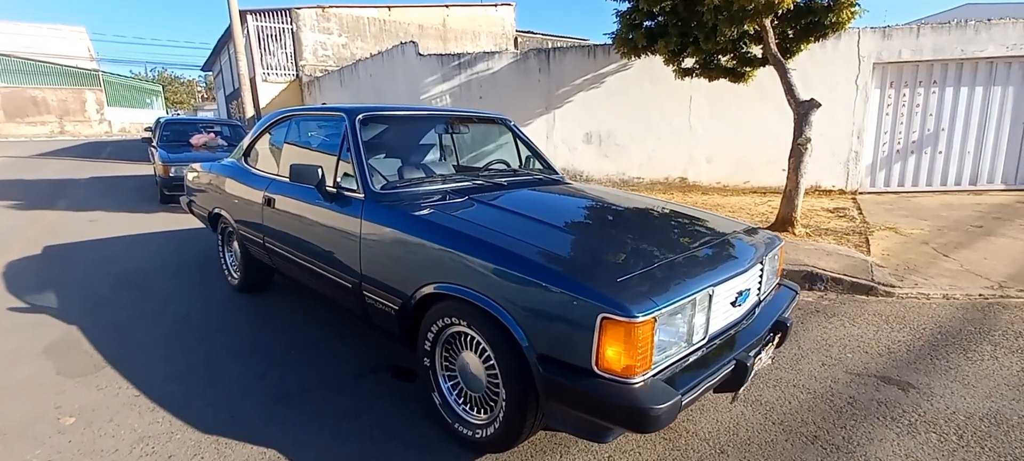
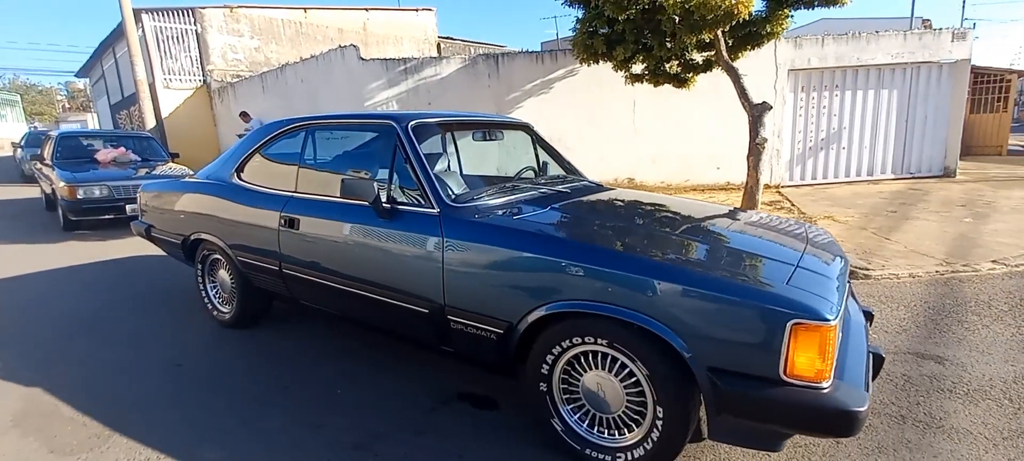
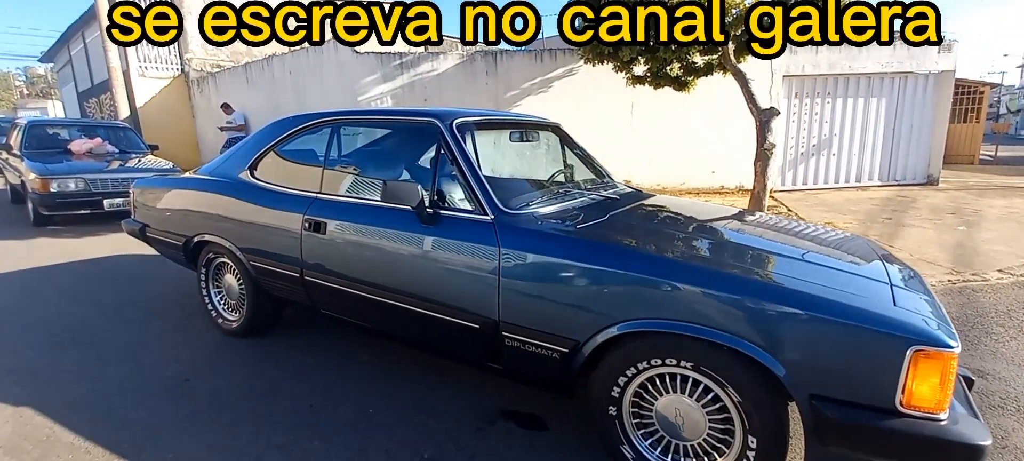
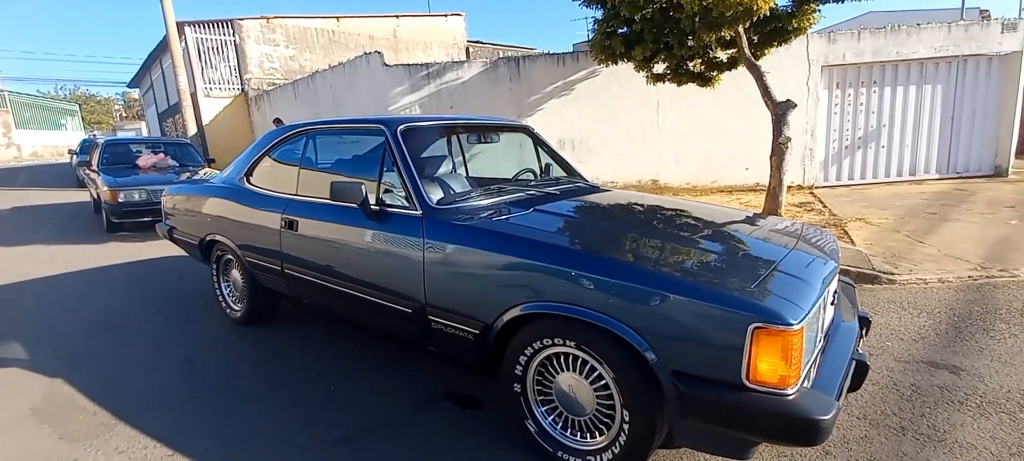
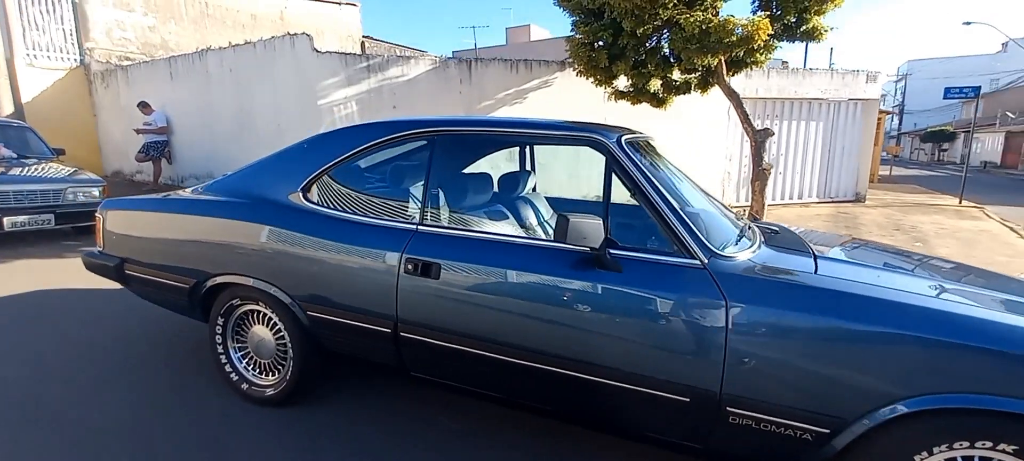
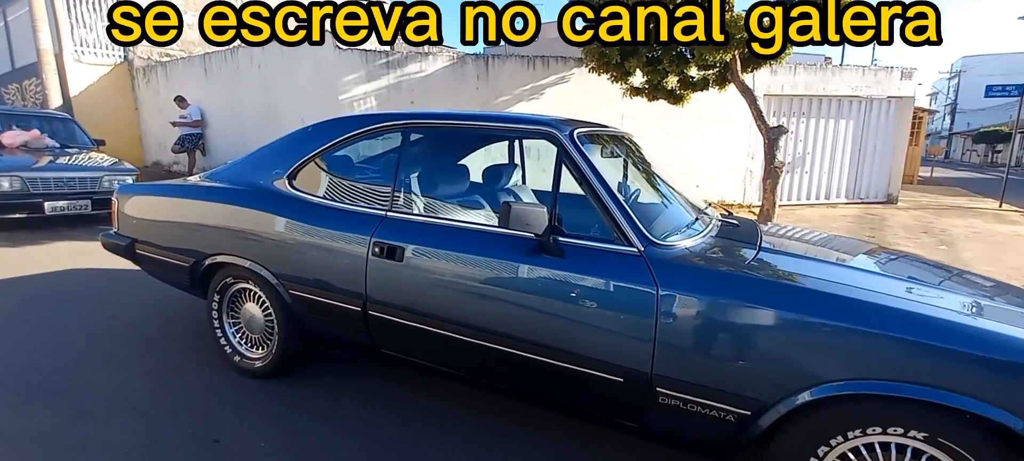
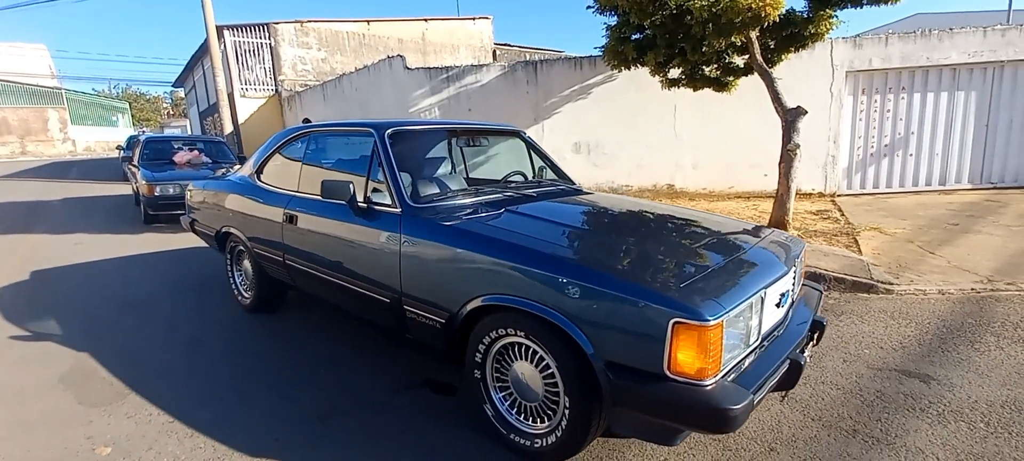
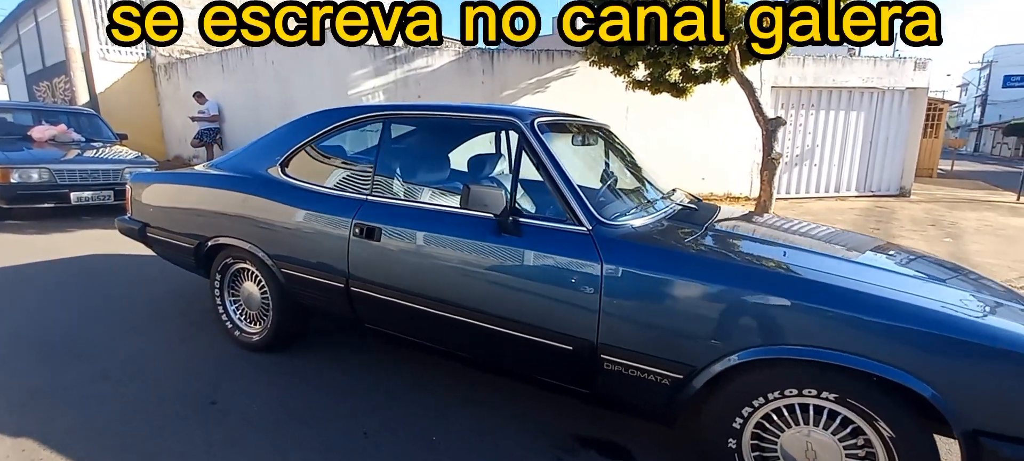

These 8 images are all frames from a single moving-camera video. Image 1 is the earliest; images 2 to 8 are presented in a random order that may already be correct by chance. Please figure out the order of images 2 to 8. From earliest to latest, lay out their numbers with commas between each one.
7, 4, 2, 3, 8, 6, 5
